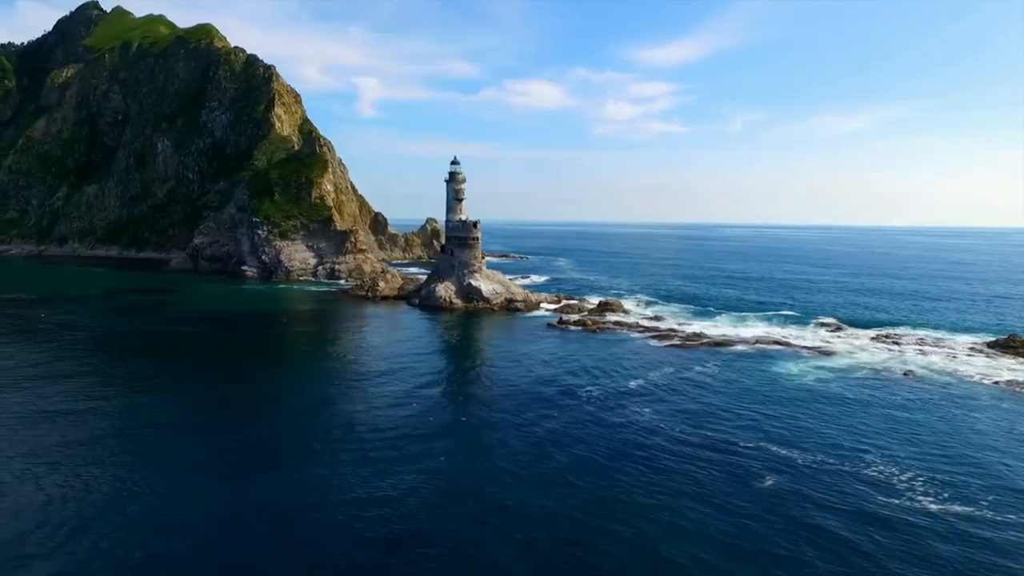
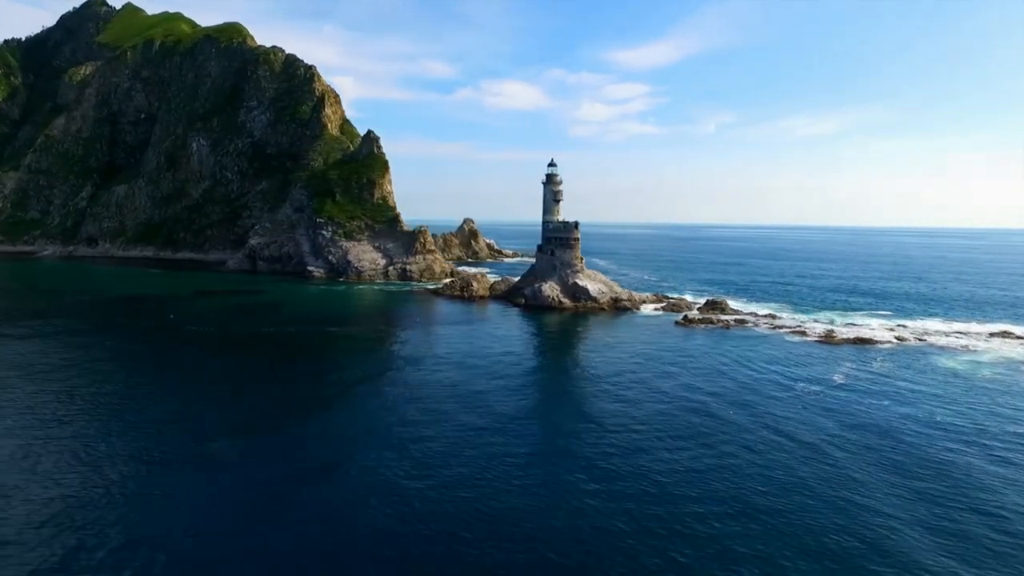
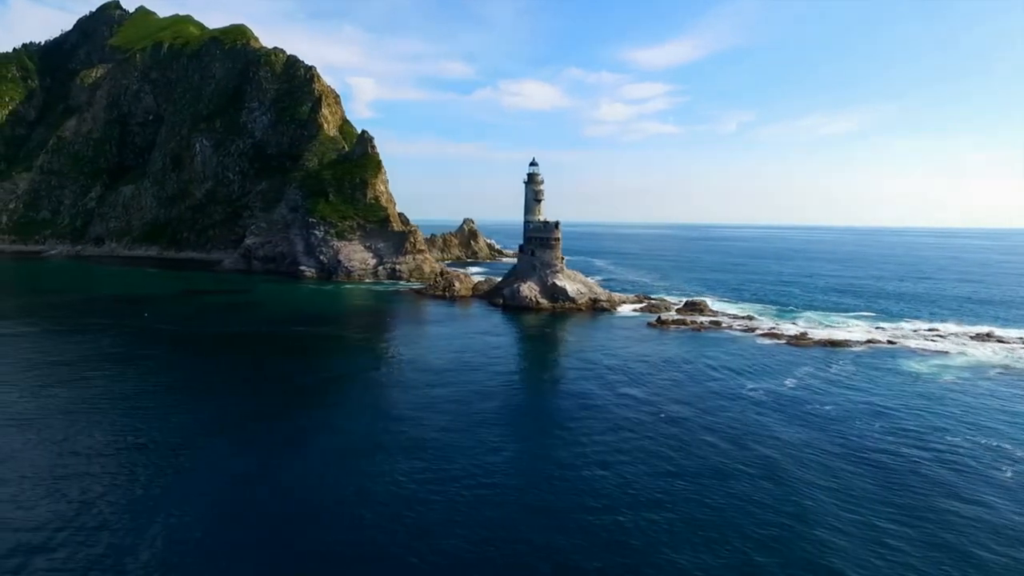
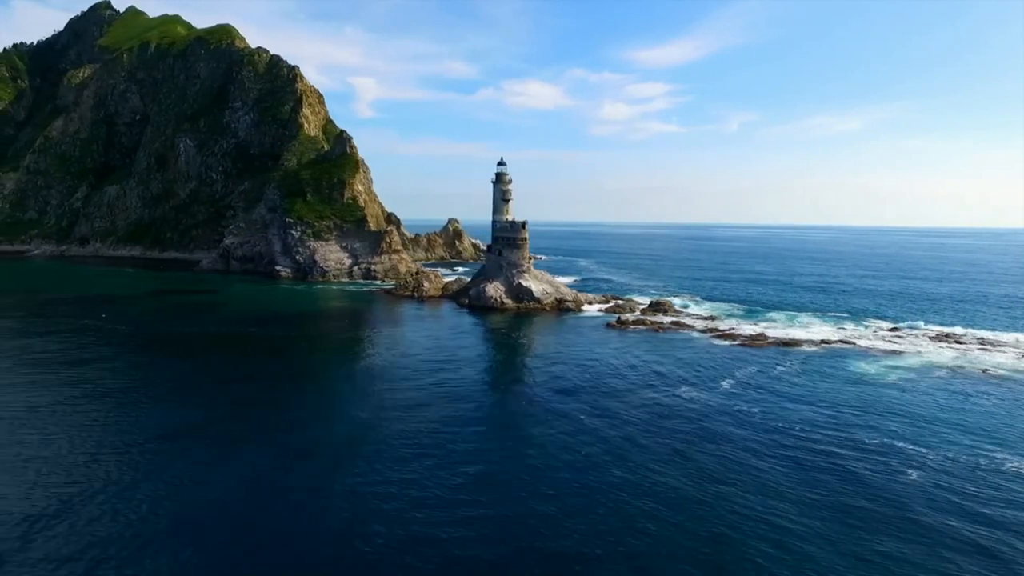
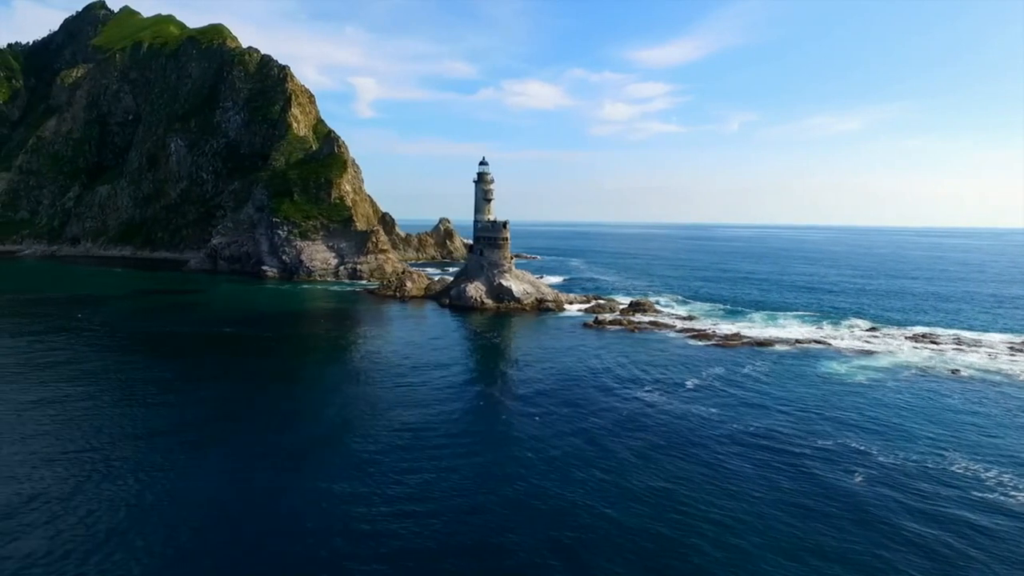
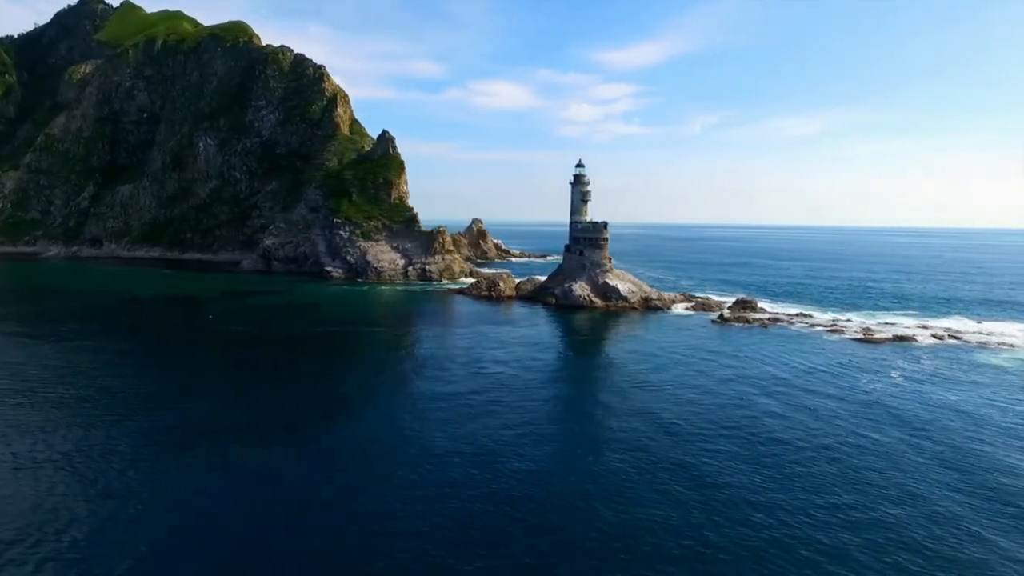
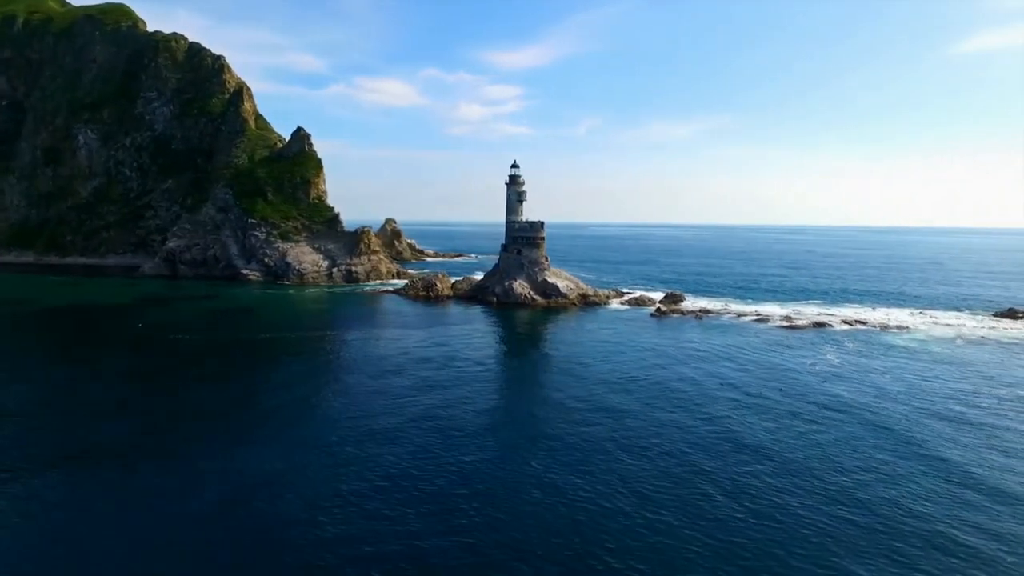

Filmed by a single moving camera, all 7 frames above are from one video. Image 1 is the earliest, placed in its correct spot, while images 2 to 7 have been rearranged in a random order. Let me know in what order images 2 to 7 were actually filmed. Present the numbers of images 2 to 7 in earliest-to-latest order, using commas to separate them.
5, 4, 3, 2, 6, 7
